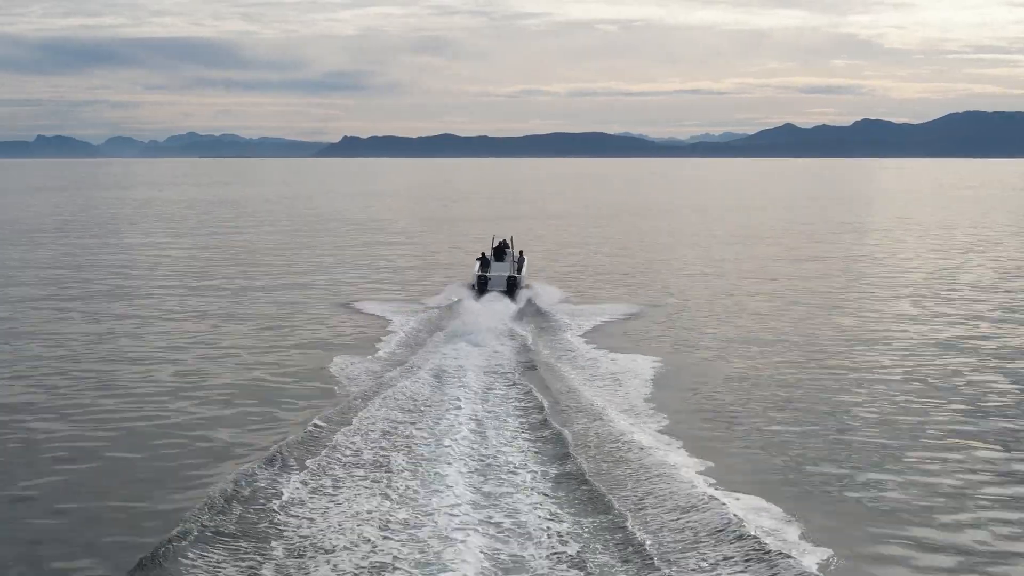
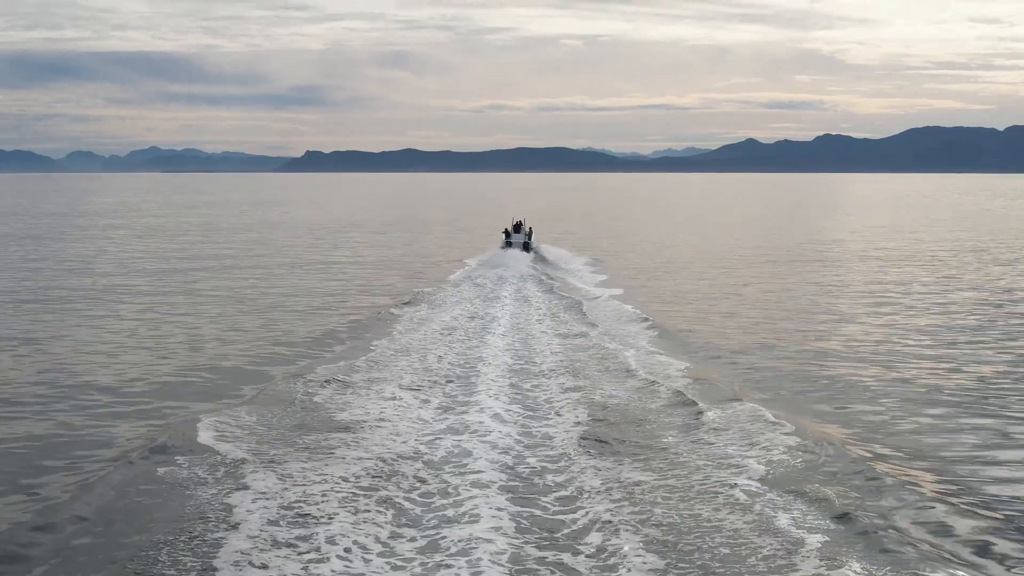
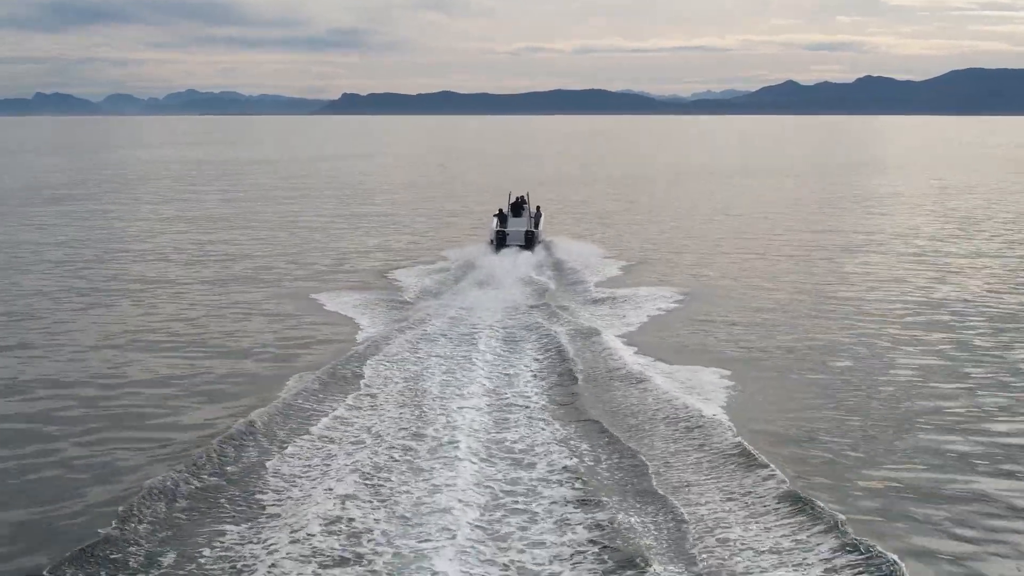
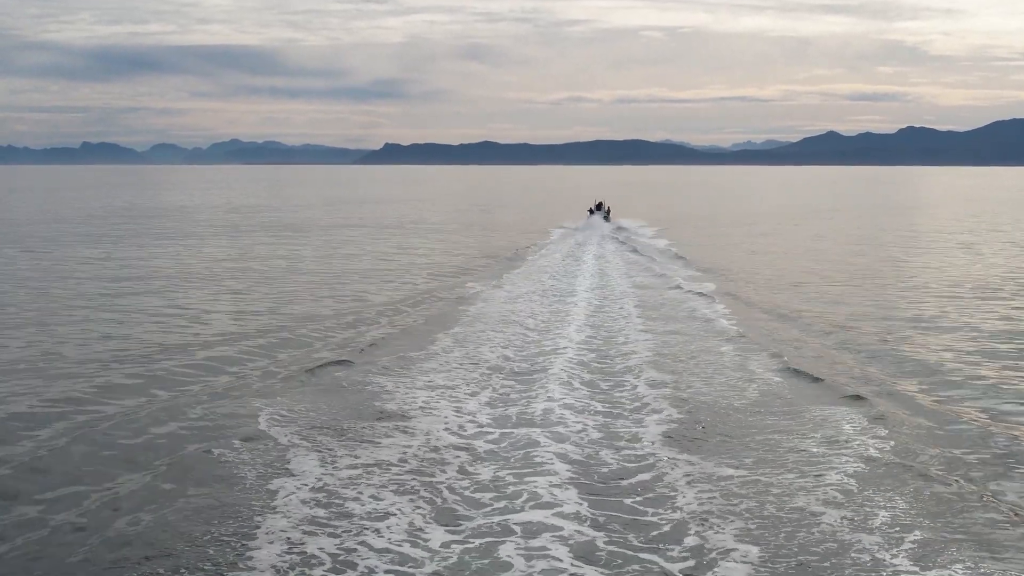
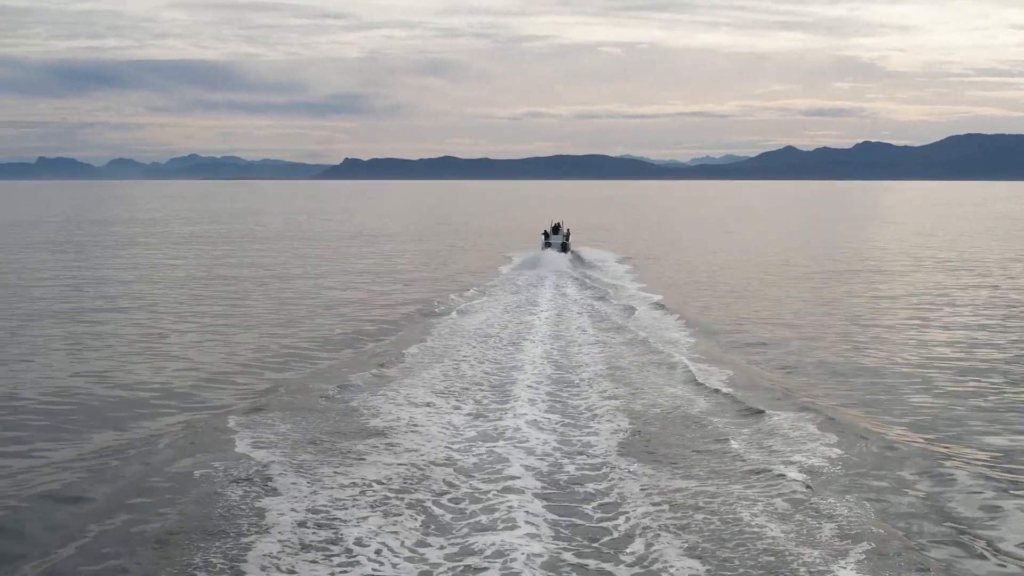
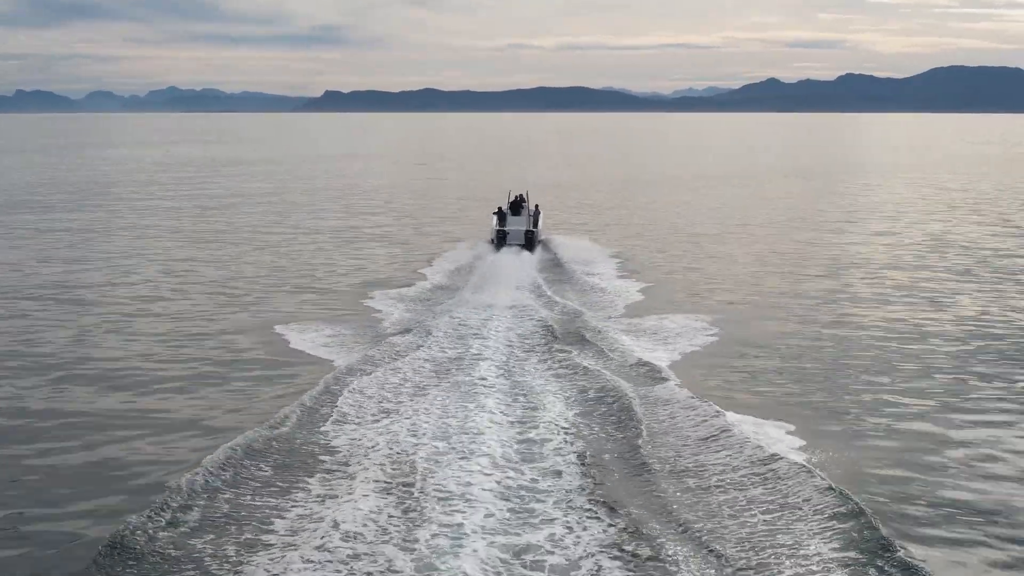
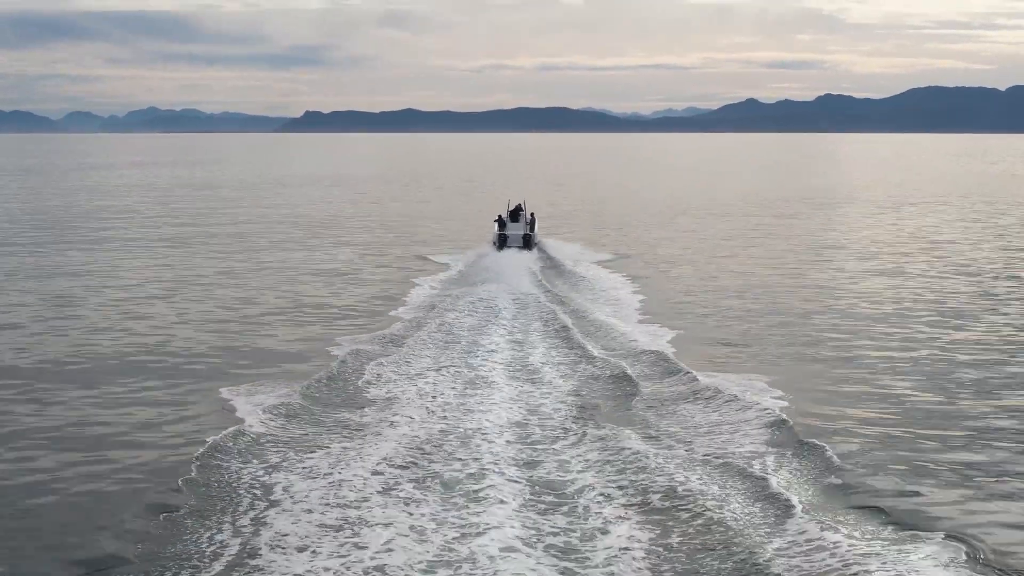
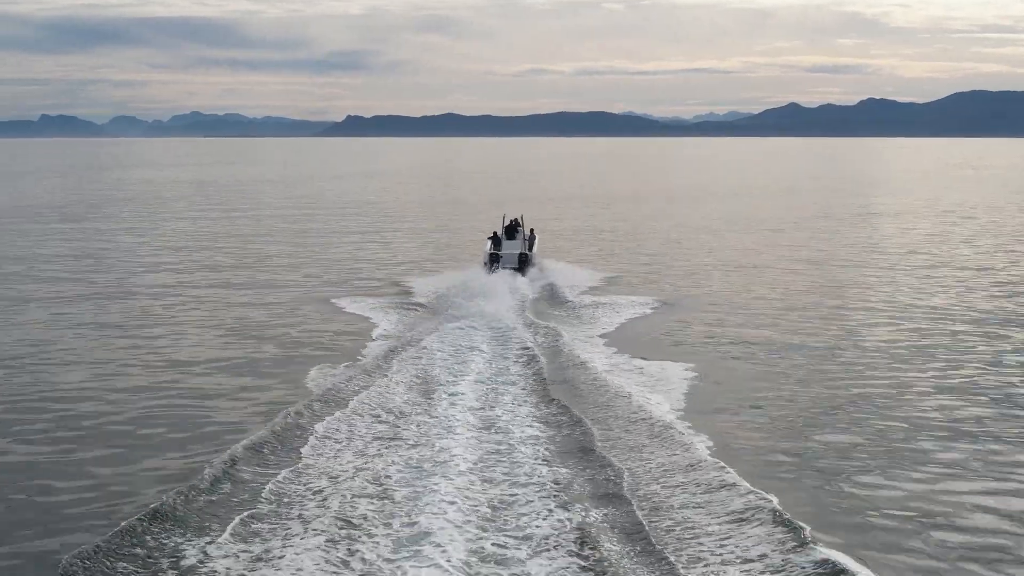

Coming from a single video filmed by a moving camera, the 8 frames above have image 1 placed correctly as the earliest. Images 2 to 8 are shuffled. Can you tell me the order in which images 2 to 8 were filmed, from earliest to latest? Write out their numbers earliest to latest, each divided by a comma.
8, 3, 6, 7, 2, 5, 4
